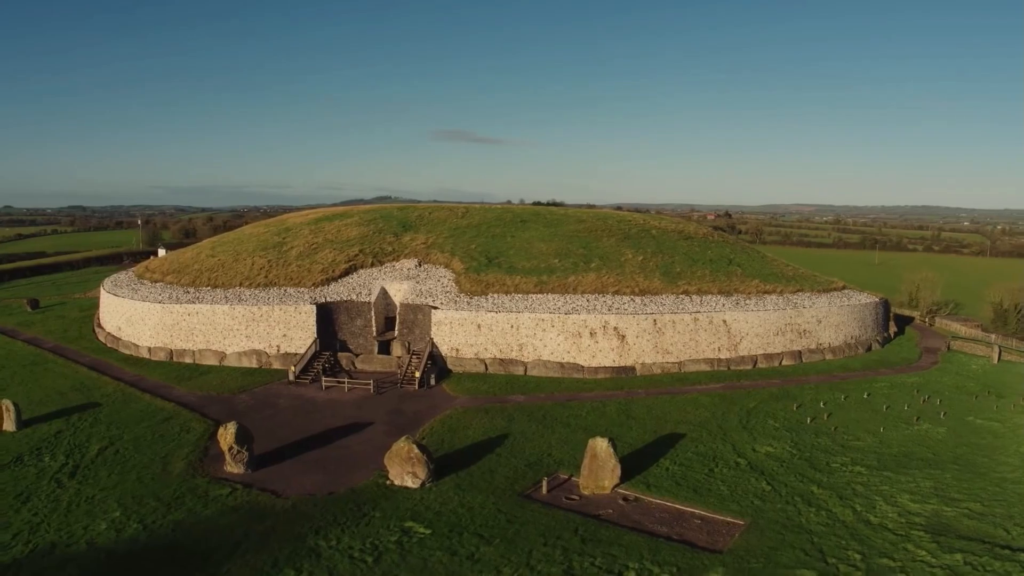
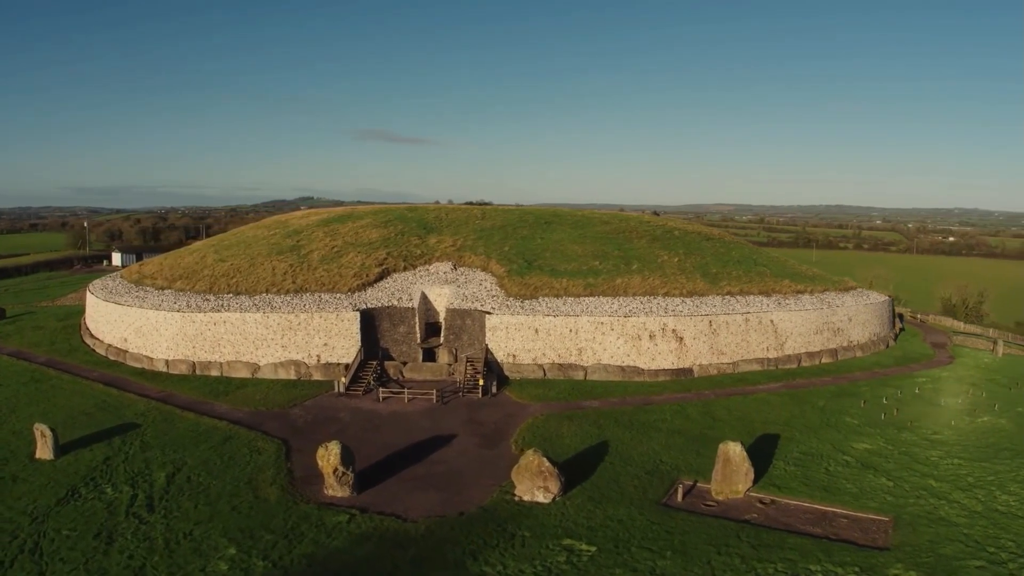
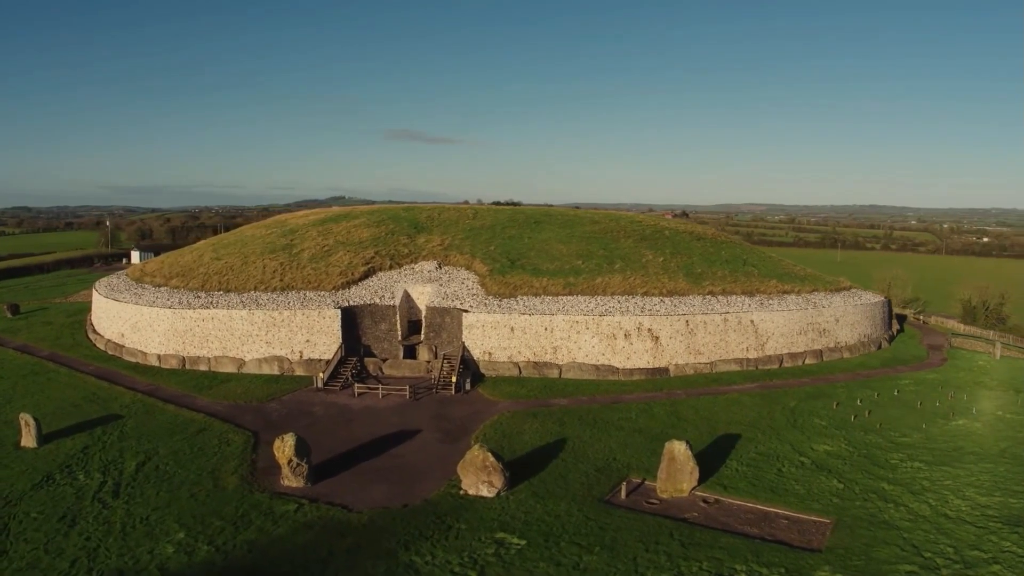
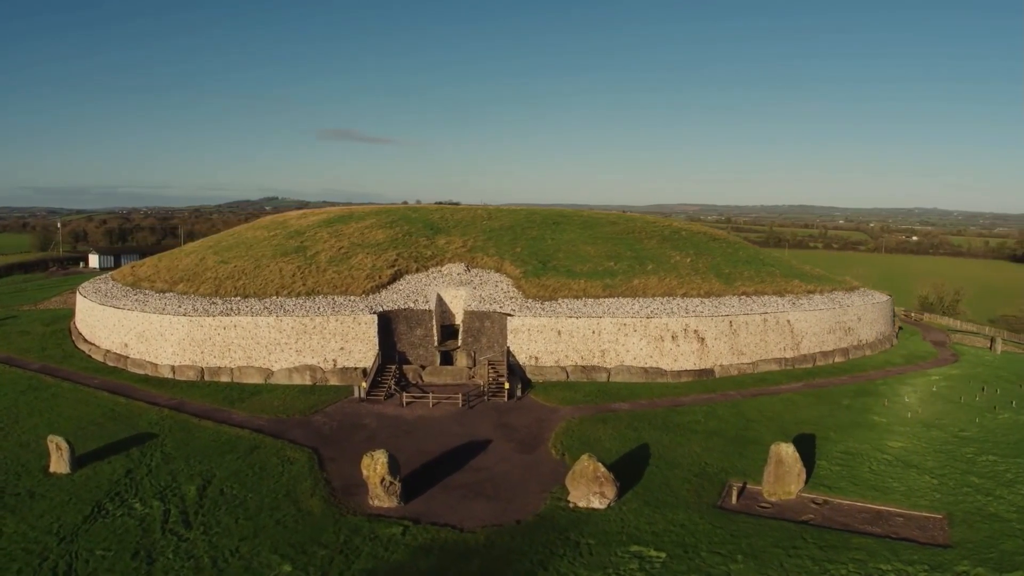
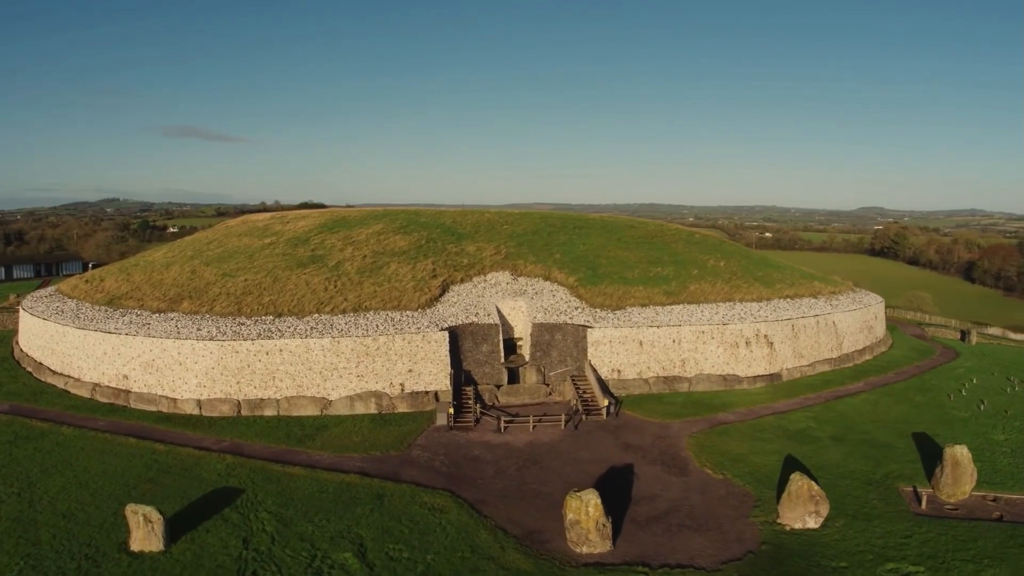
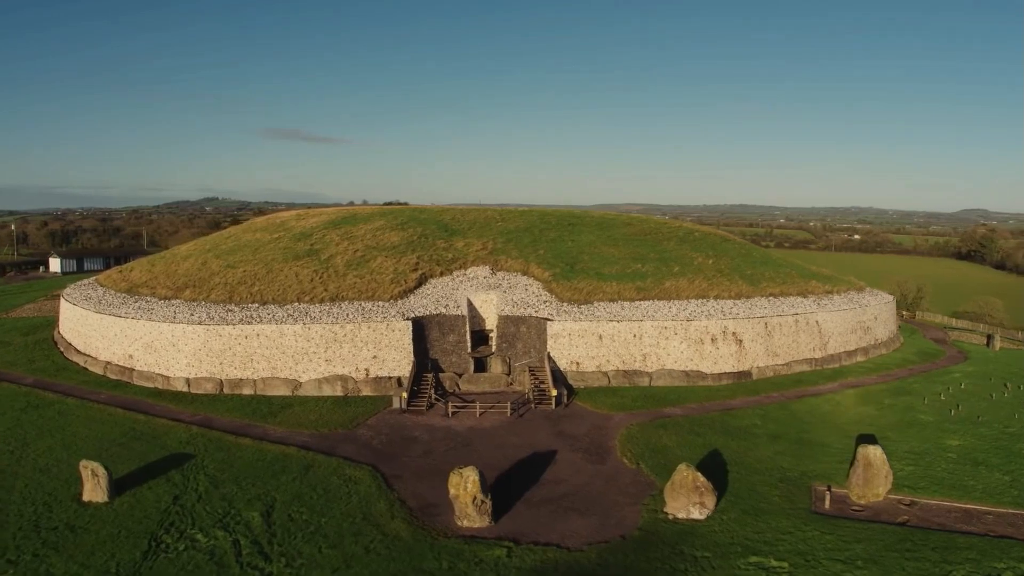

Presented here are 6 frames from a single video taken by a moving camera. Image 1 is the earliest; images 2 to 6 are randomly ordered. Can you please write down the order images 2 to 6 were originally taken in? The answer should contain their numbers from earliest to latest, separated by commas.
3, 2, 4, 6, 5
